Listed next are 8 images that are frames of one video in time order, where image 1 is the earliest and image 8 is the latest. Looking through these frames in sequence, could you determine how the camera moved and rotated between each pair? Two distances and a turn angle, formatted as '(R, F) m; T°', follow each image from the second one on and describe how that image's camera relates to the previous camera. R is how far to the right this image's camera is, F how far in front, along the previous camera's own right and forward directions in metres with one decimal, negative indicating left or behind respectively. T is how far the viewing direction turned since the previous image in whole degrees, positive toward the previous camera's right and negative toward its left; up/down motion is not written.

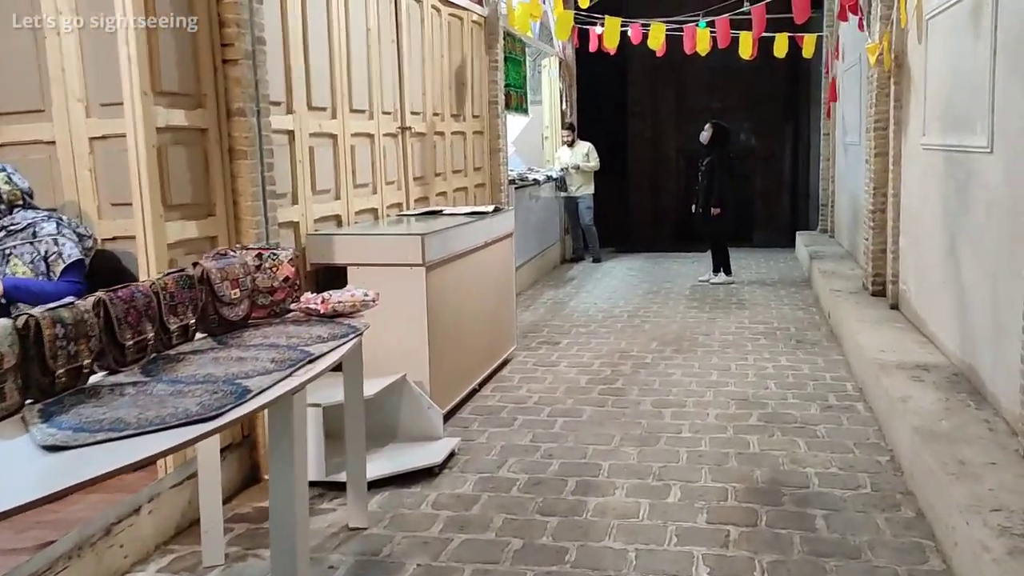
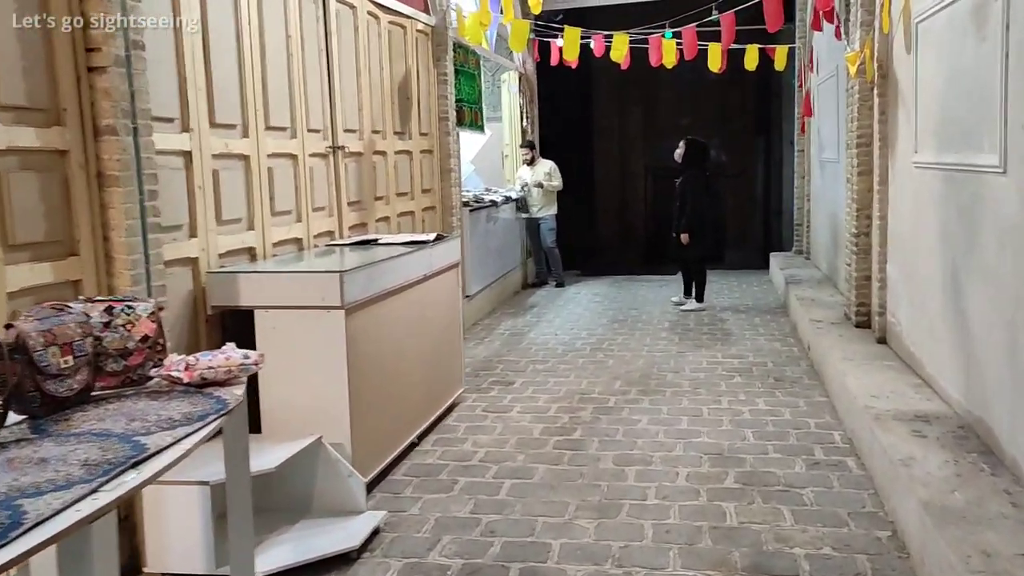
(+0.2, +0.6) m; +2°
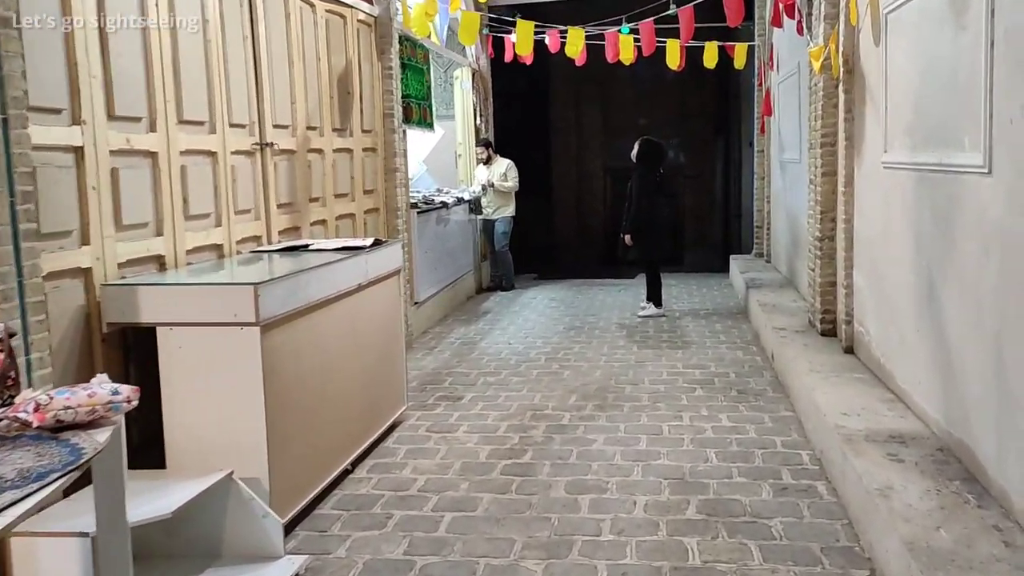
(+0.1, +0.4) m; +3°
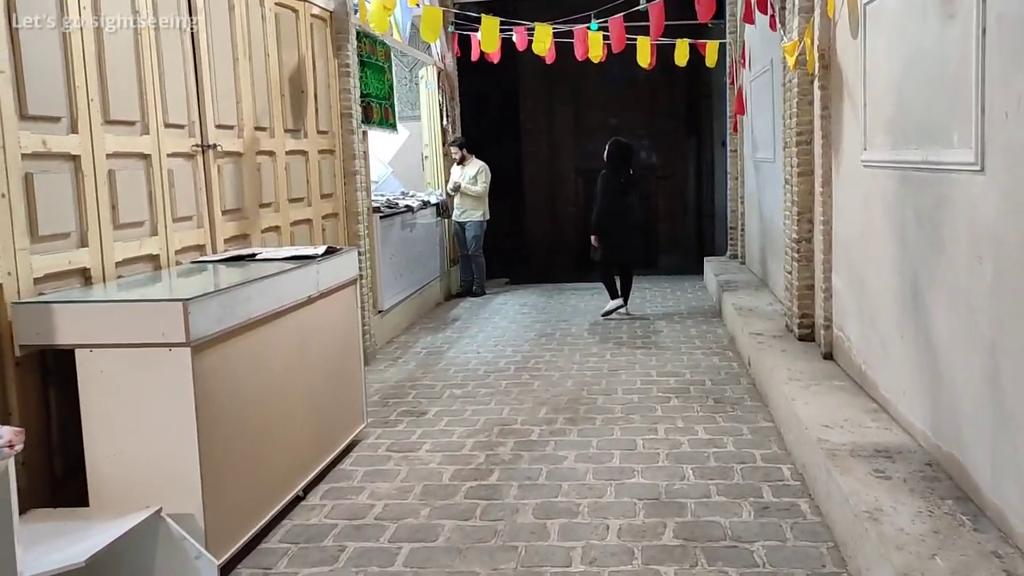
(+0.1, +0.3) m; +2°
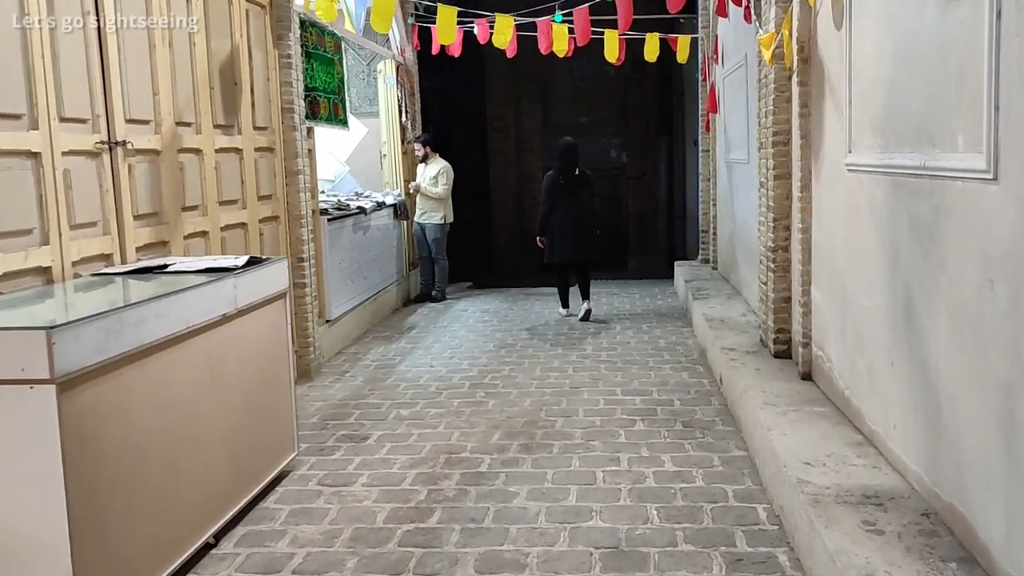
(+0.1, +0.5) m; +2°
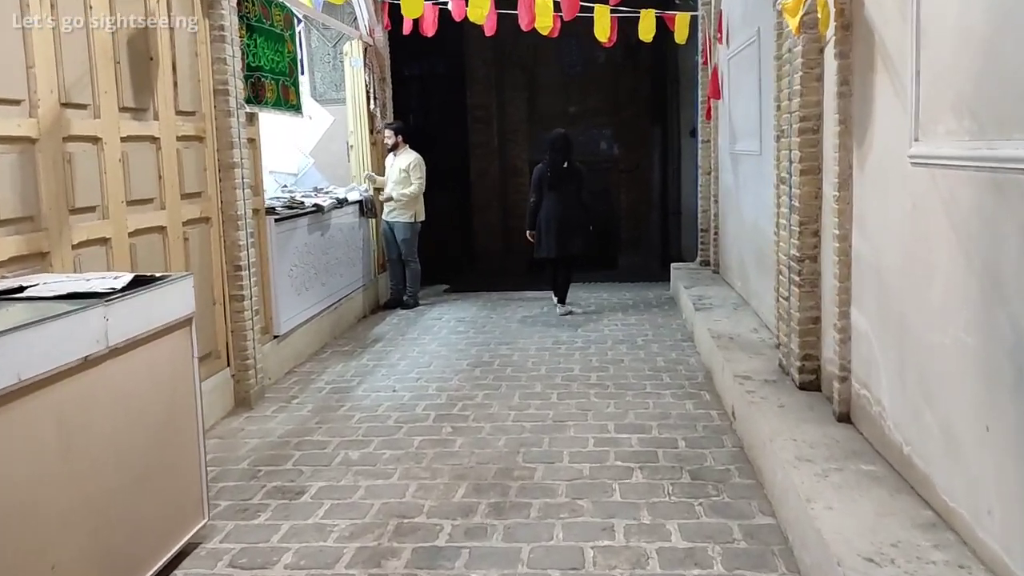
(+0.1, +0.9) m; +1°
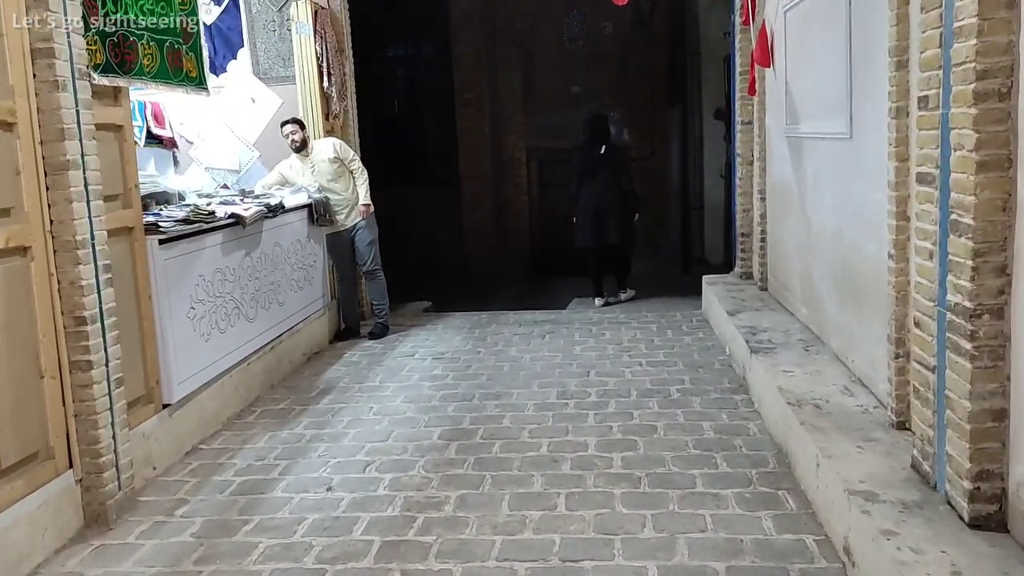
(+0.1, +1.7) m; 0°
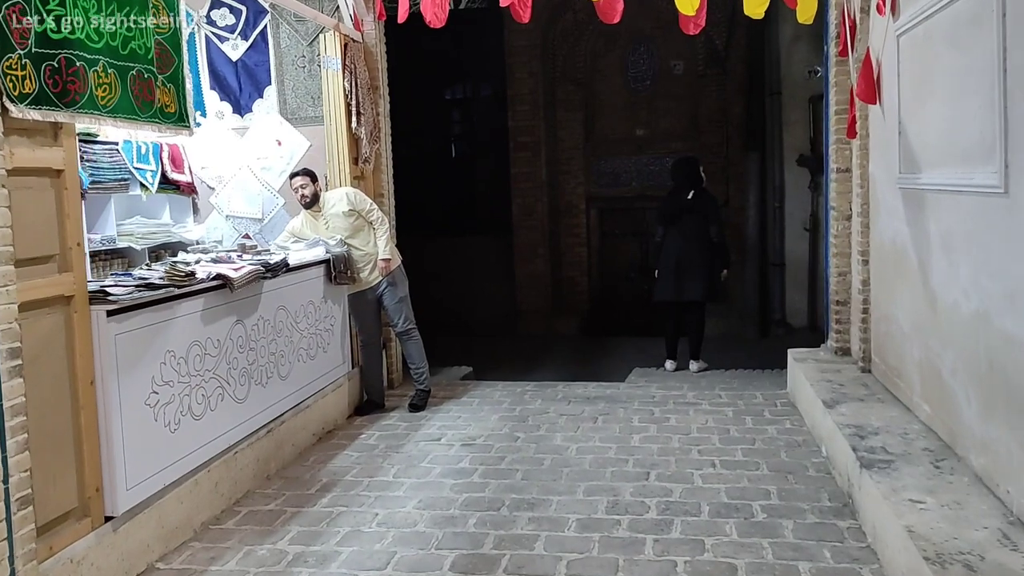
(+0.1, +0.9) m; -5°
